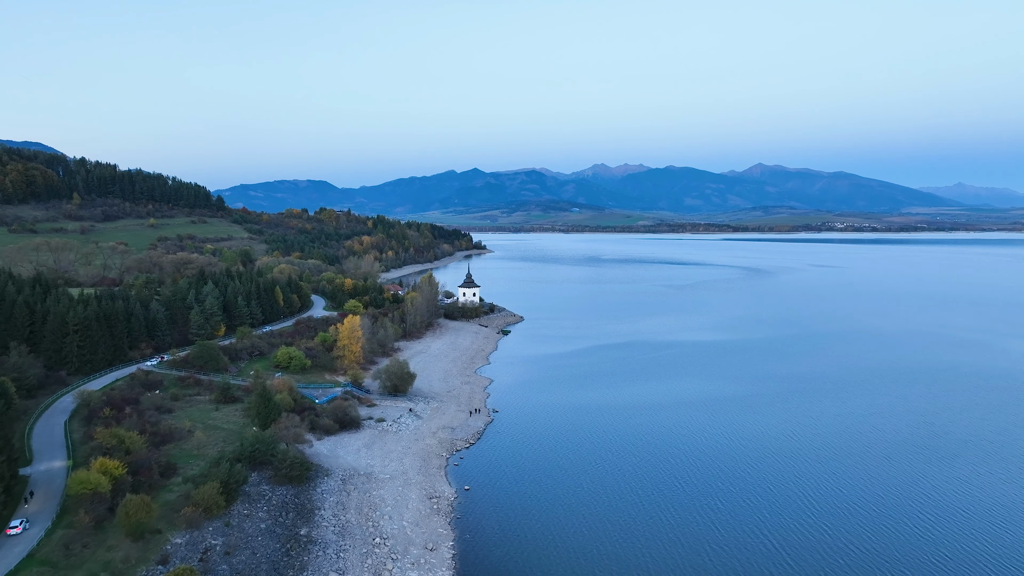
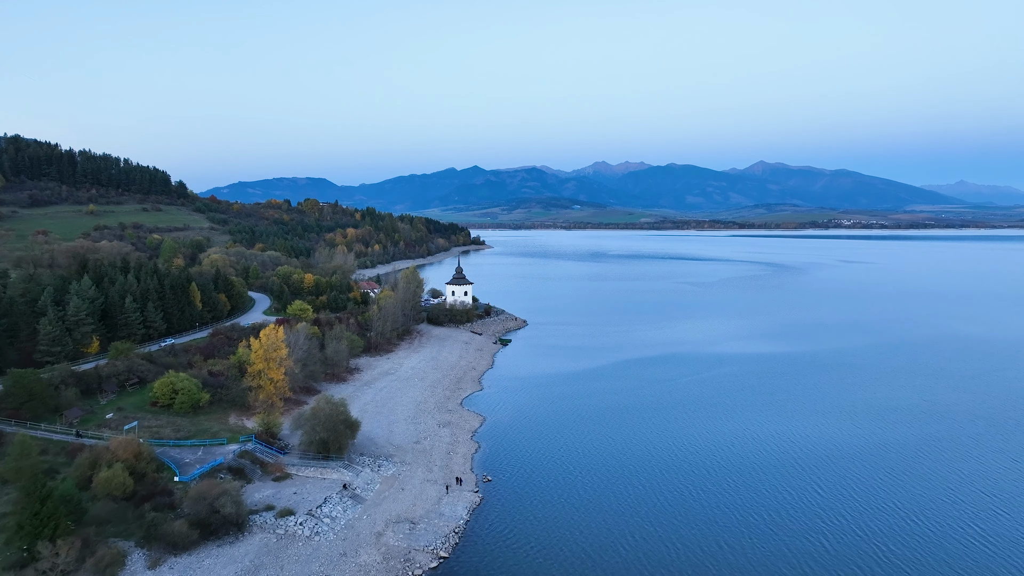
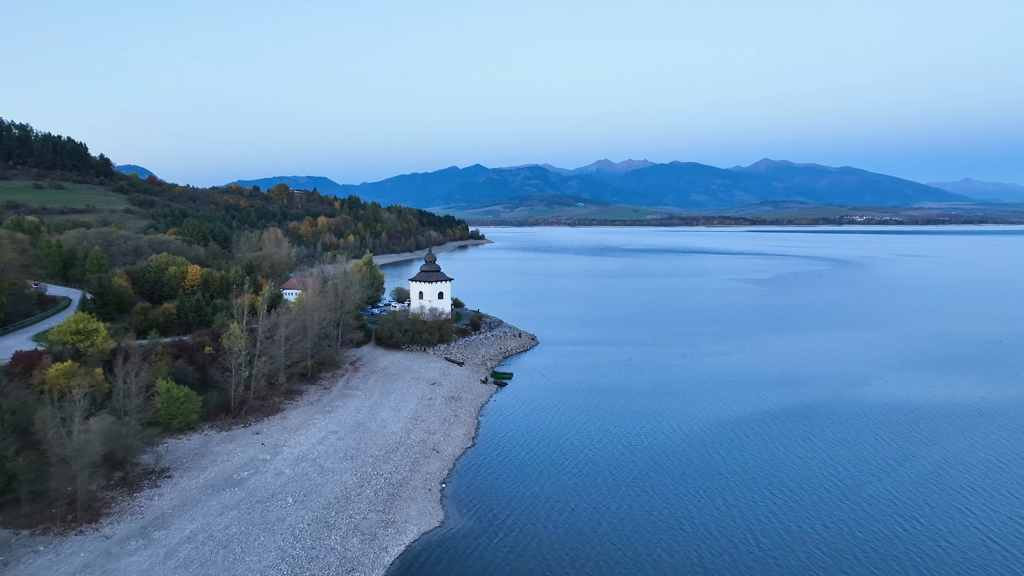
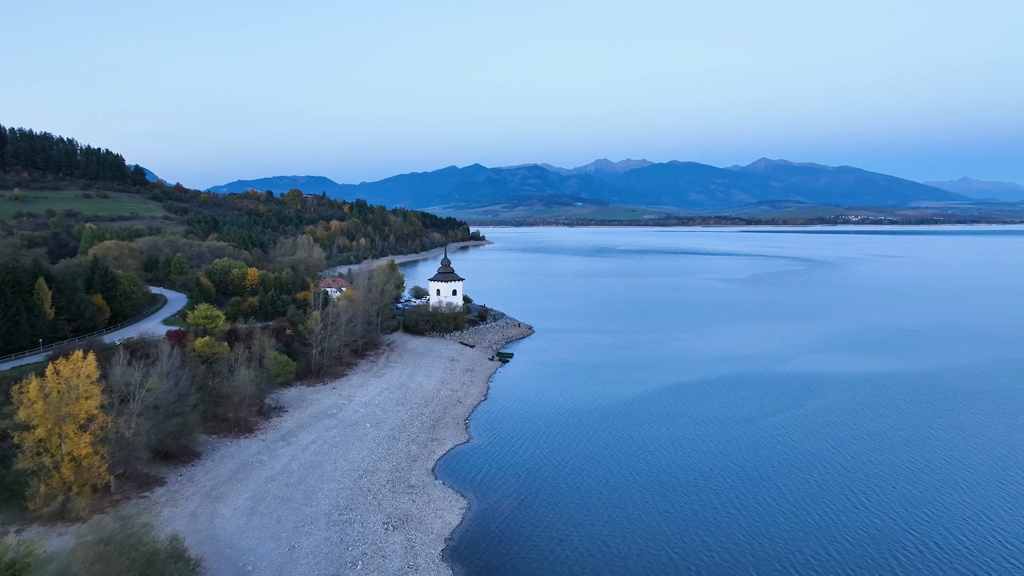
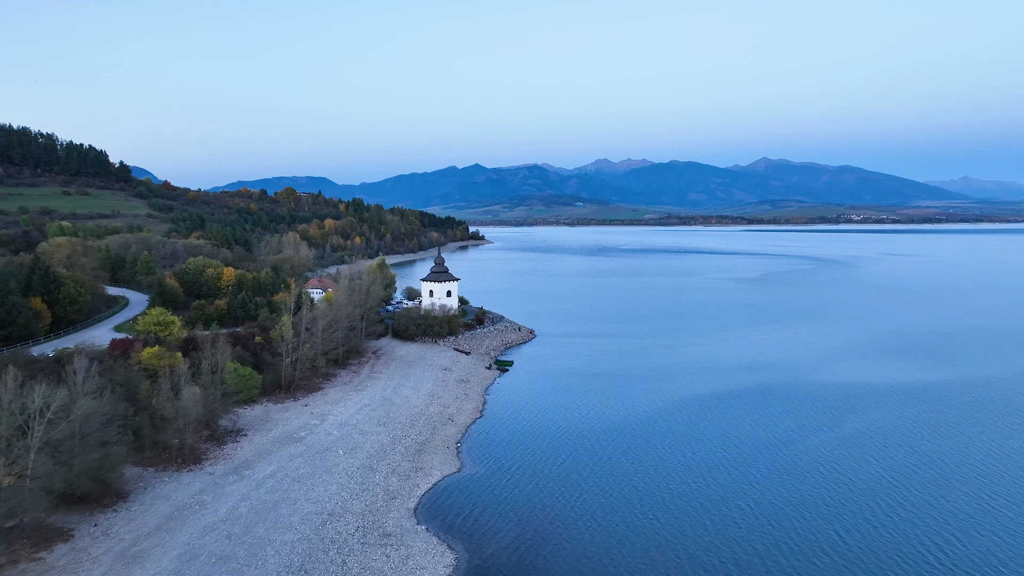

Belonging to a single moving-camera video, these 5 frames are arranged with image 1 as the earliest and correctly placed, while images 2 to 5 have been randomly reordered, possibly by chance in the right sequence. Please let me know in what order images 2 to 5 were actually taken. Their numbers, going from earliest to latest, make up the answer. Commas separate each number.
2, 4, 5, 3
